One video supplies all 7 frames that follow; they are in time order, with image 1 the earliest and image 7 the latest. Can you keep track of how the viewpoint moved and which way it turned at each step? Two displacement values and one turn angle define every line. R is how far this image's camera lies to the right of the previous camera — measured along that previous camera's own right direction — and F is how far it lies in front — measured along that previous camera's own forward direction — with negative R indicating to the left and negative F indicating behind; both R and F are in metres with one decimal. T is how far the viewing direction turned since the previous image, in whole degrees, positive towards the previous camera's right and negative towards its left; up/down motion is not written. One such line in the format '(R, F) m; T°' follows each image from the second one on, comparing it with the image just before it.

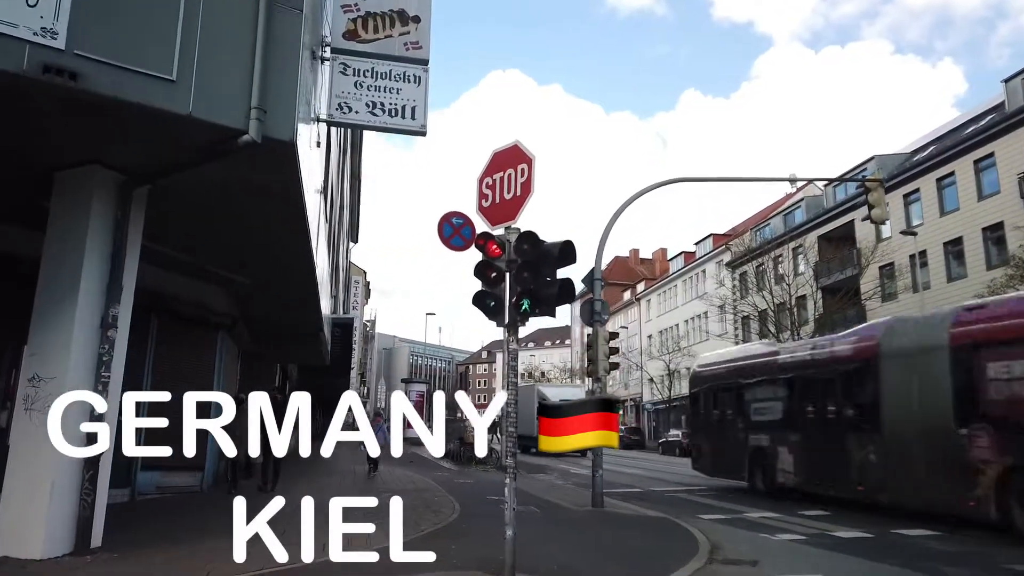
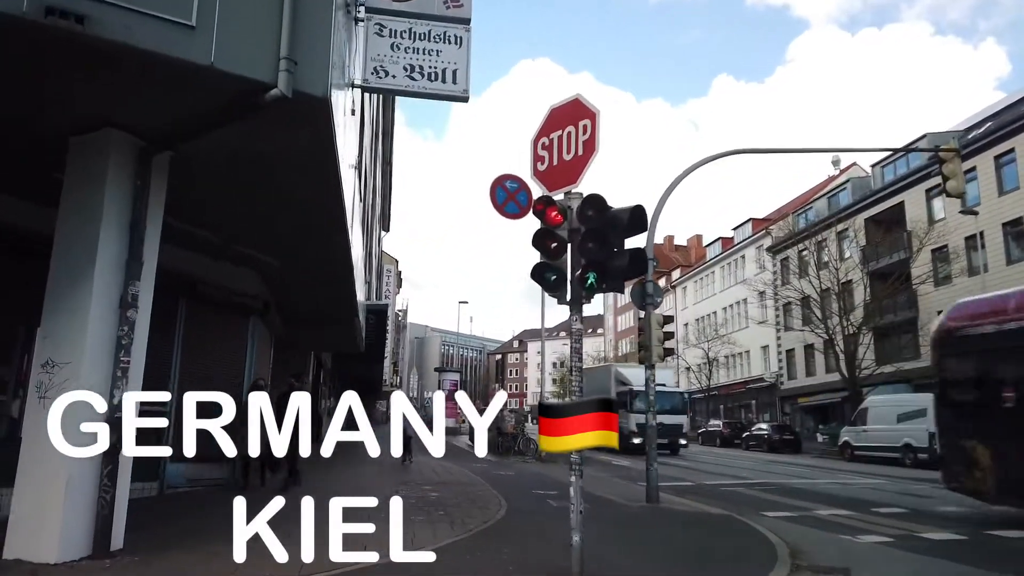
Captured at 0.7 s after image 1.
(-0.3, +0.9) m; -2°
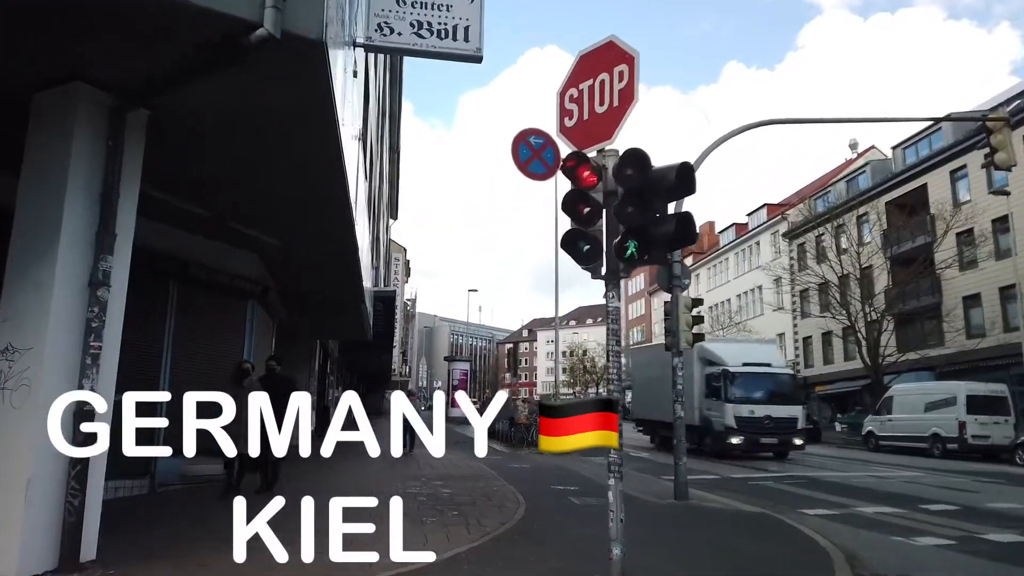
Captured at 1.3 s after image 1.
(-0.1, +0.9) m; -1°
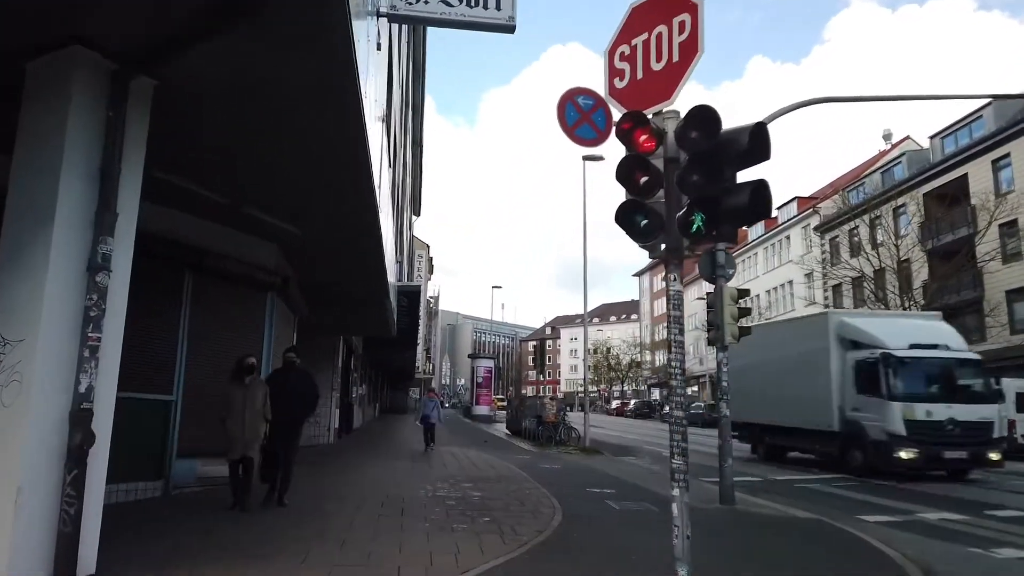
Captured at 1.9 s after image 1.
(-0.2, +0.7) m; -2°
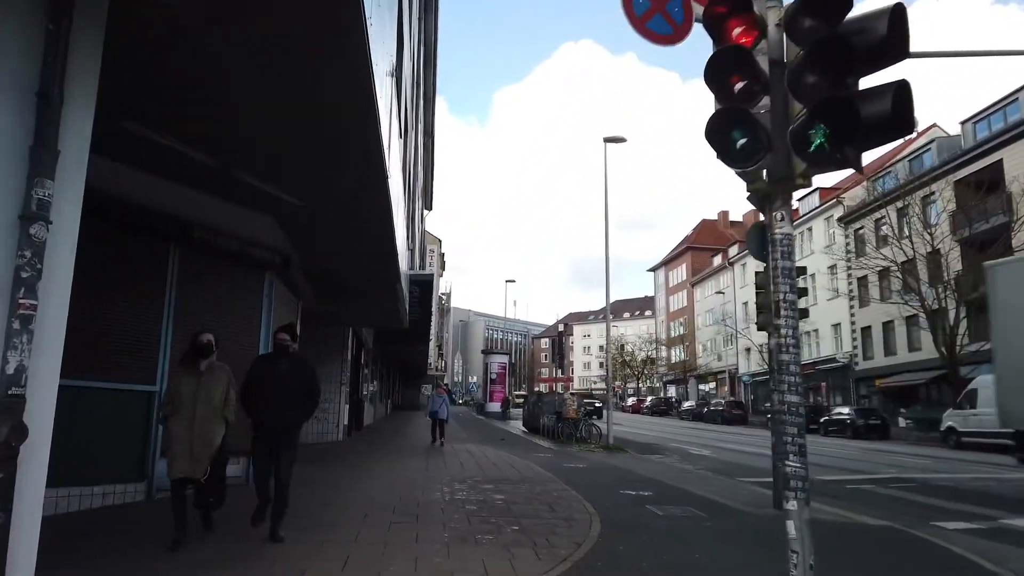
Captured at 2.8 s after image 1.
(-0.2, +1.2) m; -1°
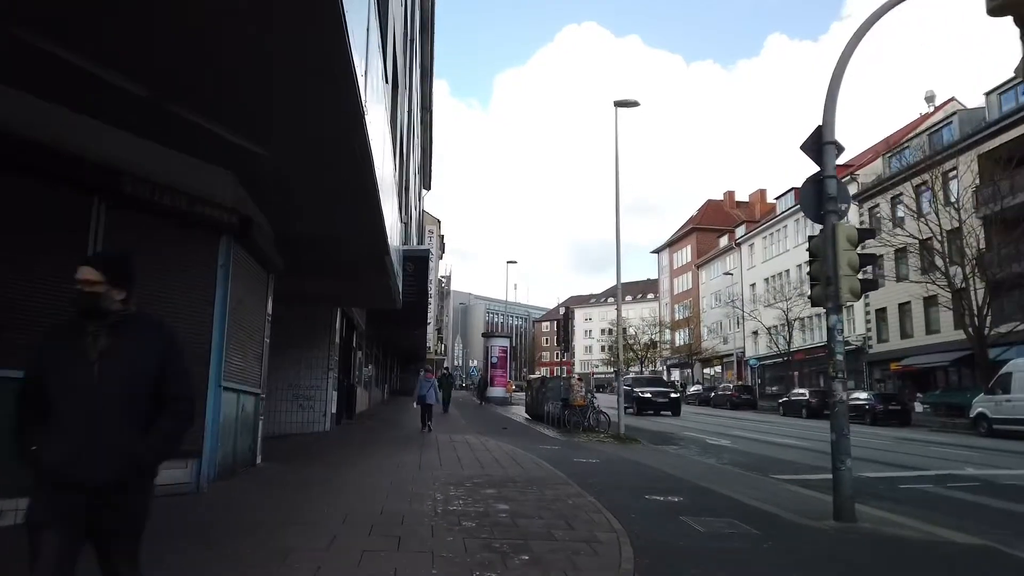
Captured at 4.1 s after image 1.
(-0.1, +1.7) m; 0°
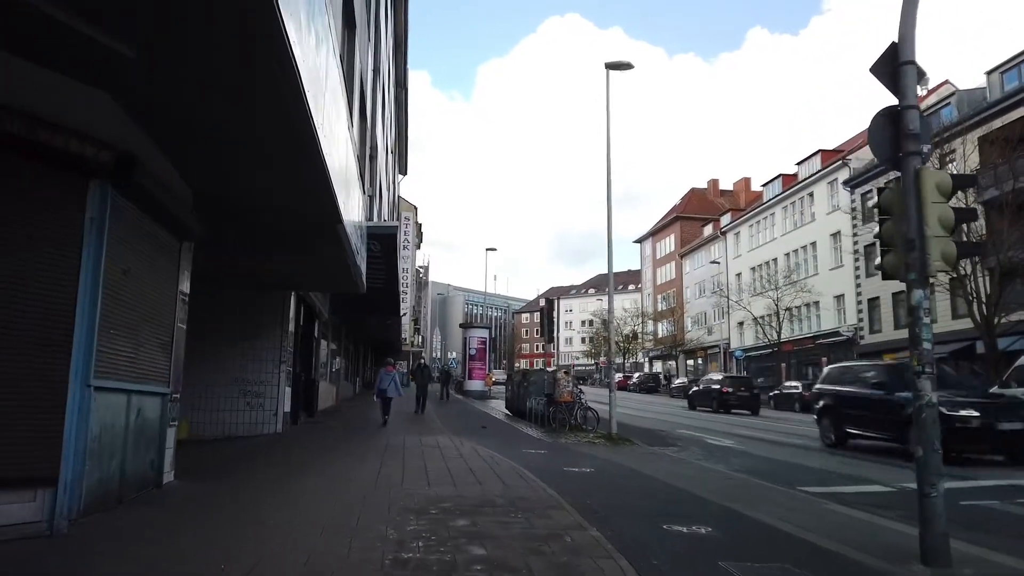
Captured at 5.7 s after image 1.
(0.0, +2.1) m; +2°
